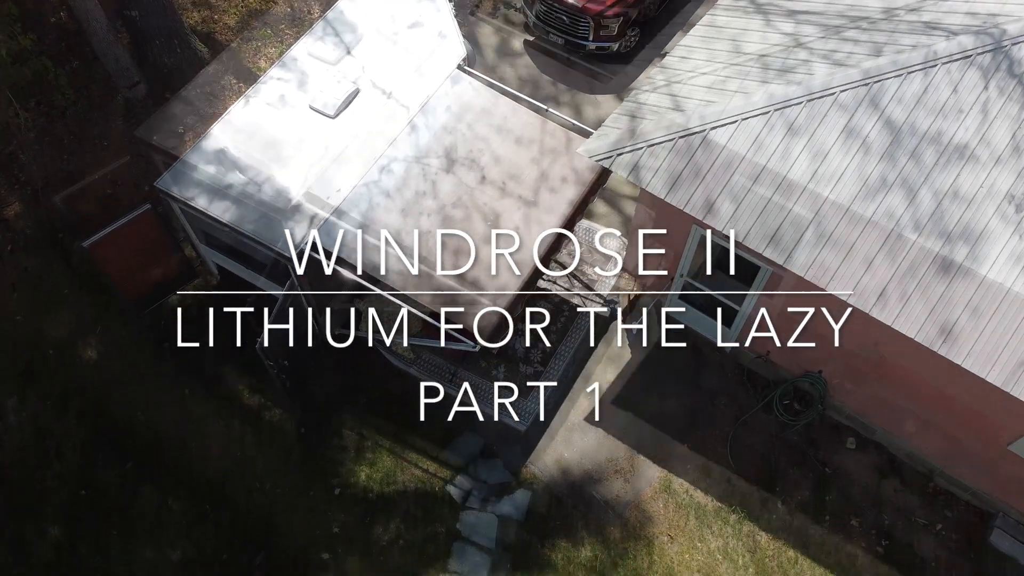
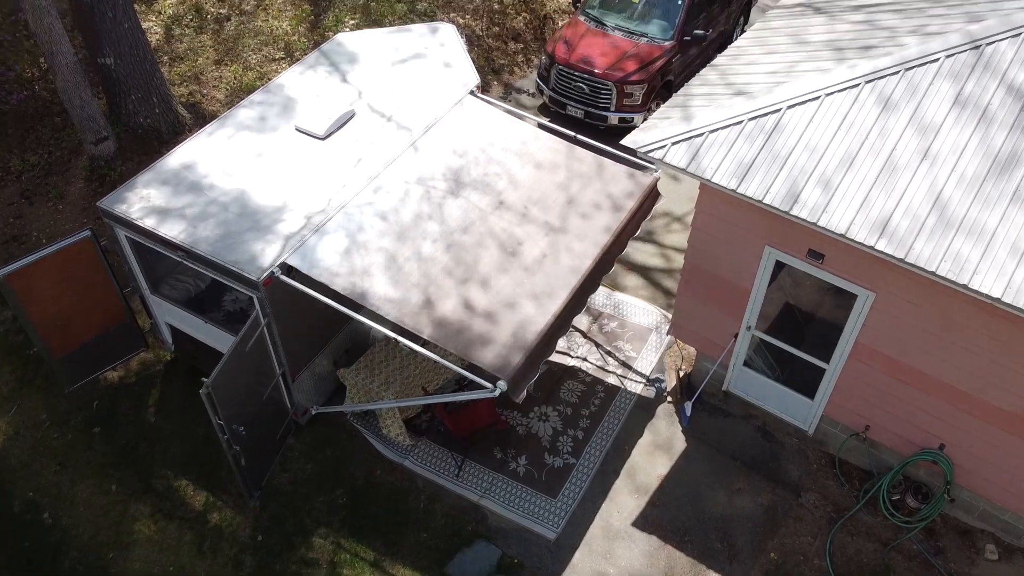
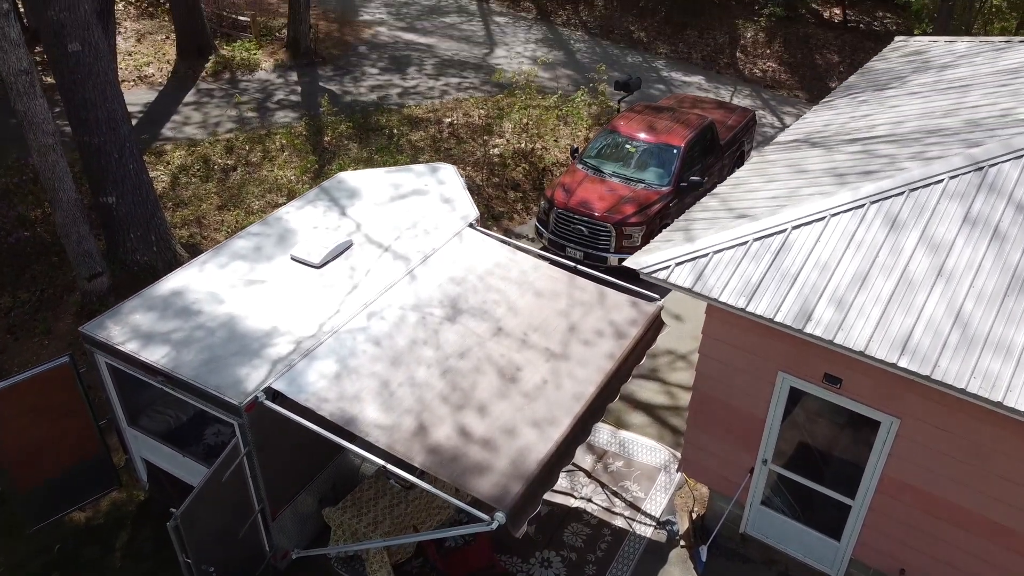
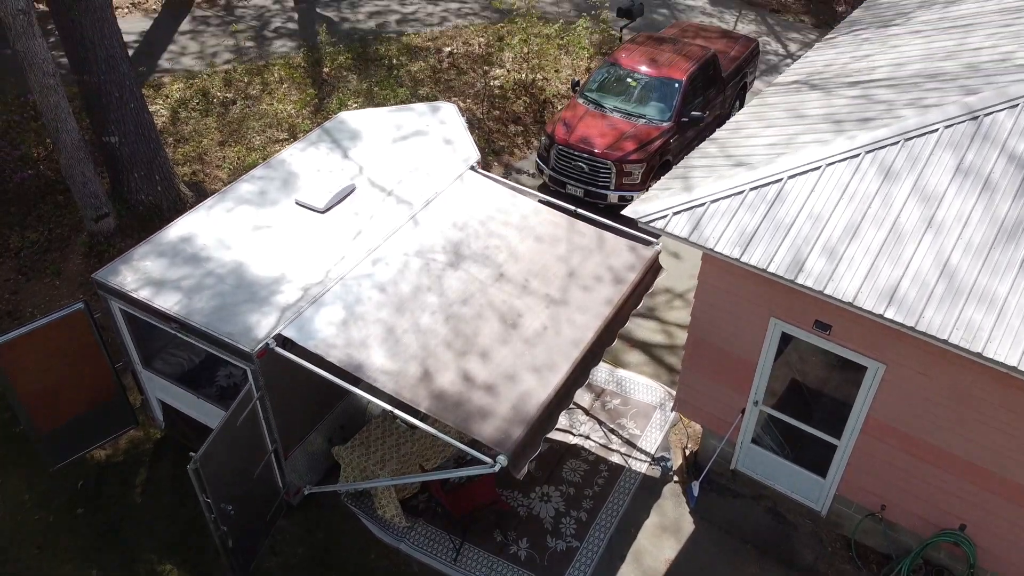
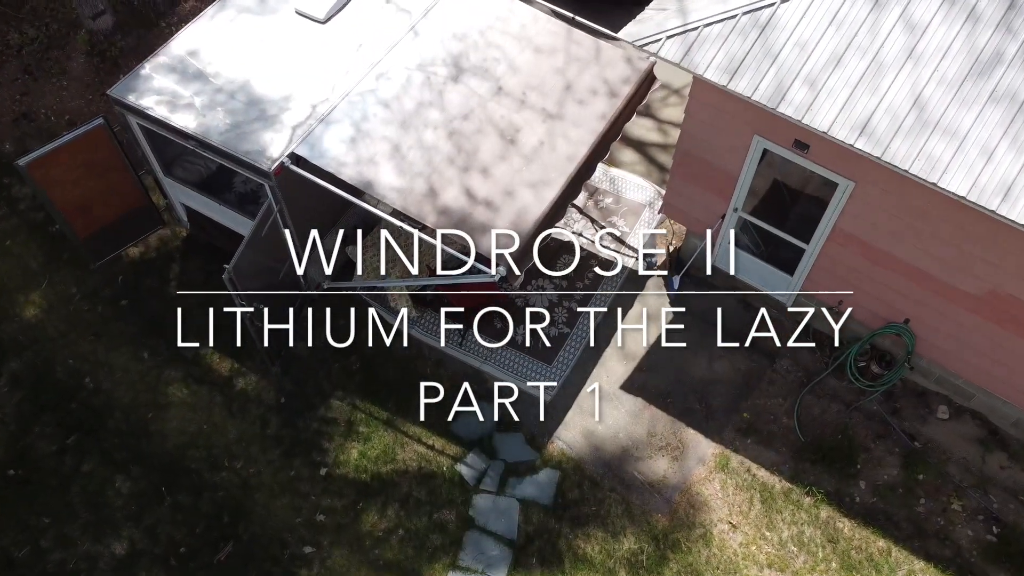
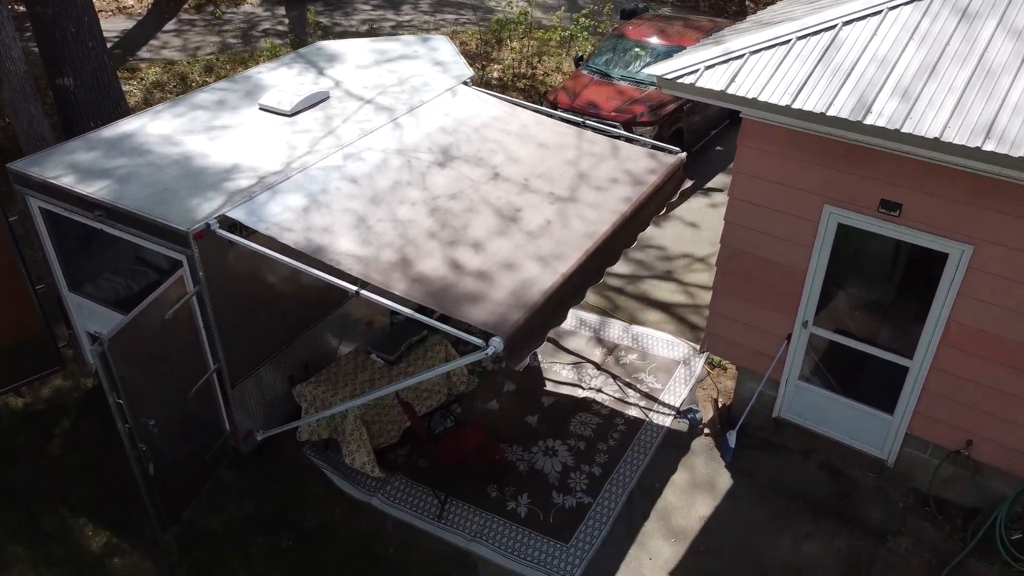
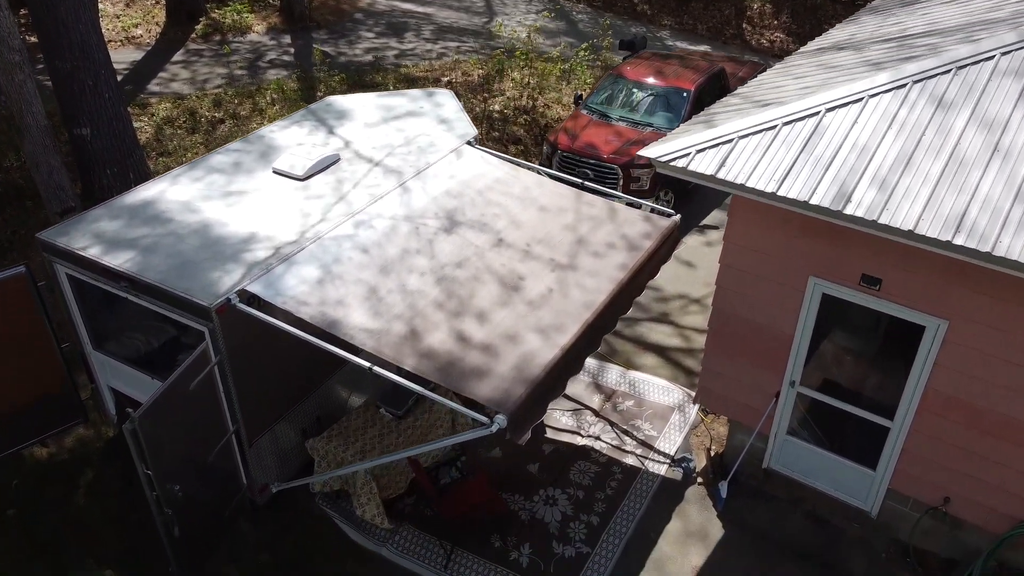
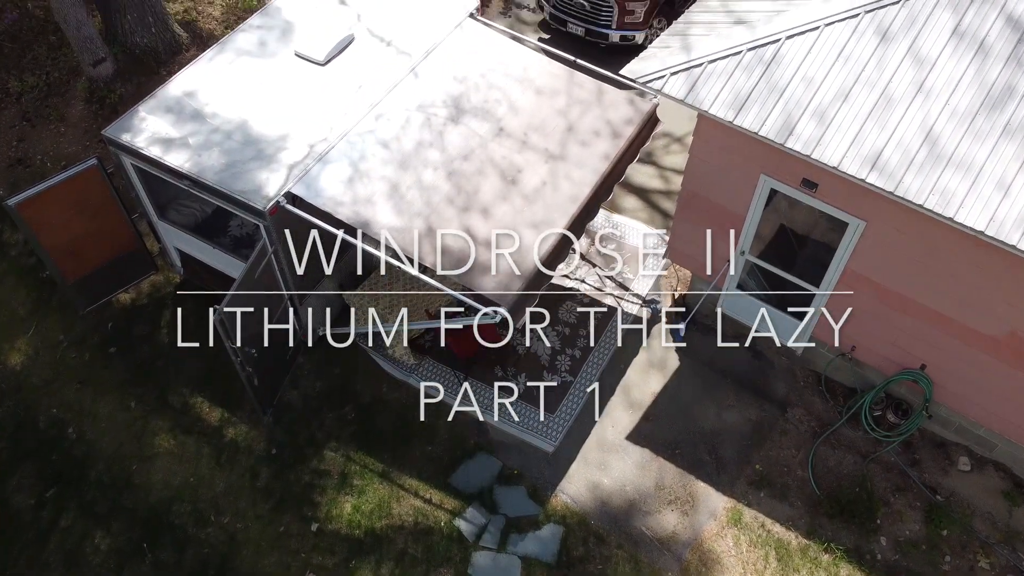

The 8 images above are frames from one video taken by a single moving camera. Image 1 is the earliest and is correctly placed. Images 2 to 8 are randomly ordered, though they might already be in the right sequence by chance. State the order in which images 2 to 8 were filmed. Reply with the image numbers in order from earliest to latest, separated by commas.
5, 8, 2, 4, 3, 7, 6
